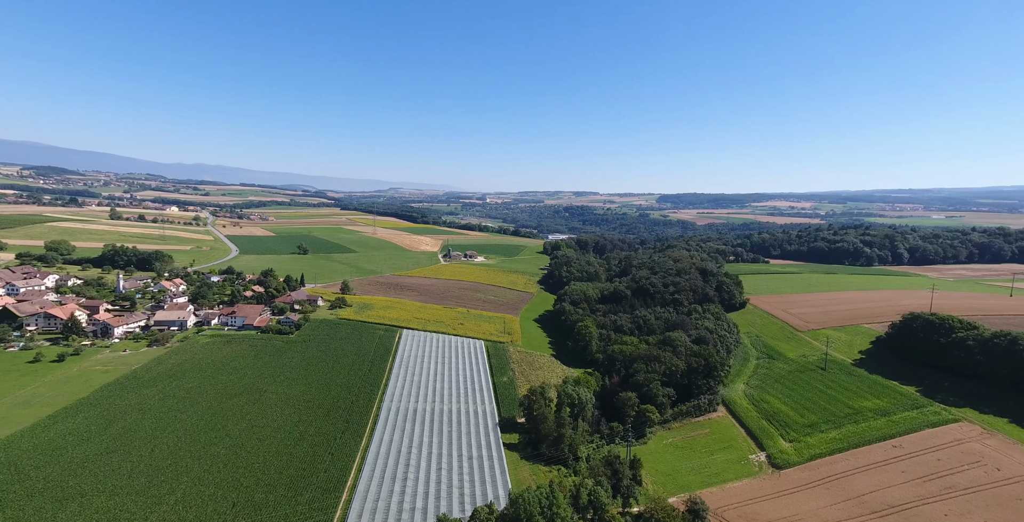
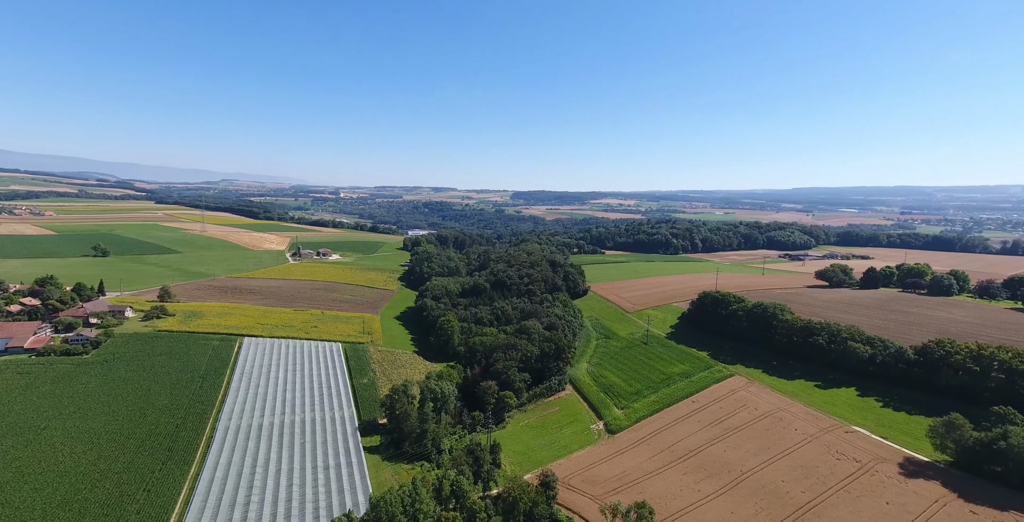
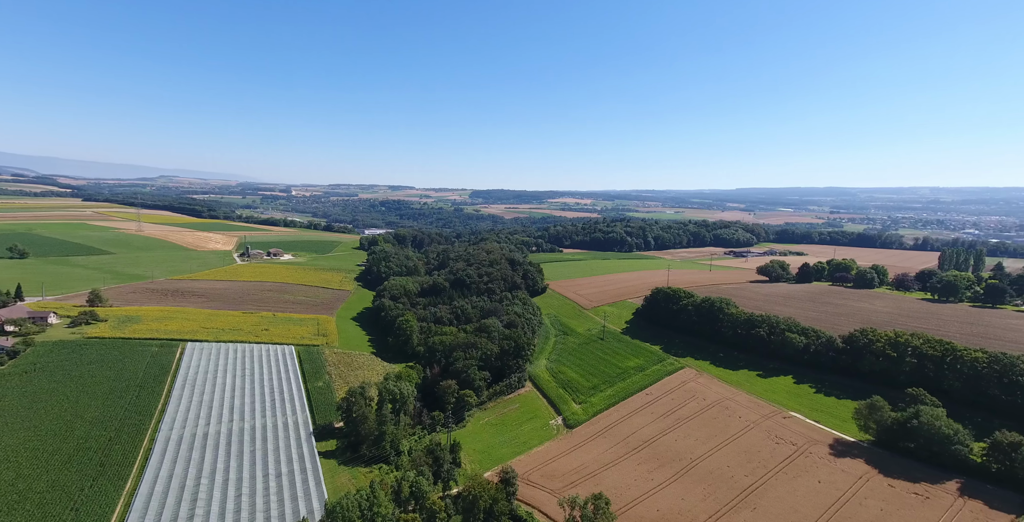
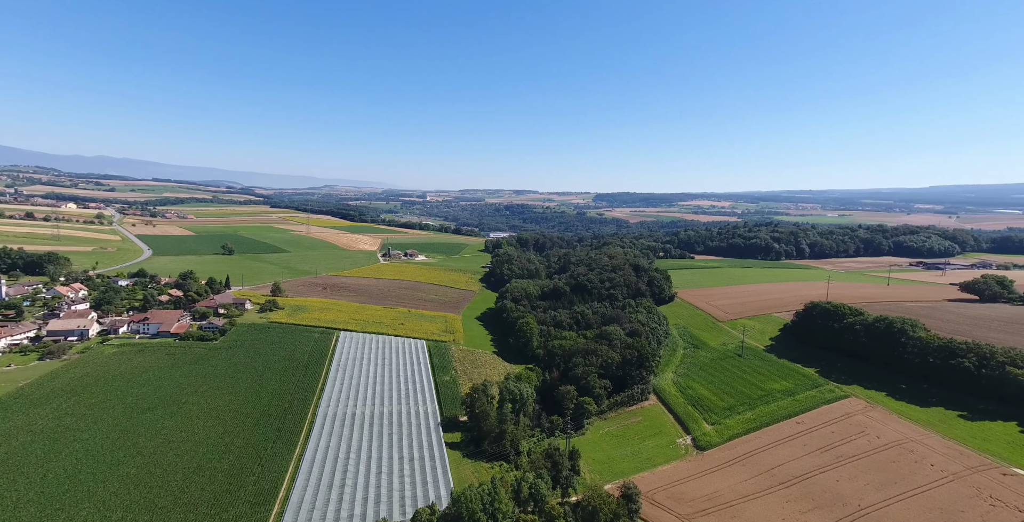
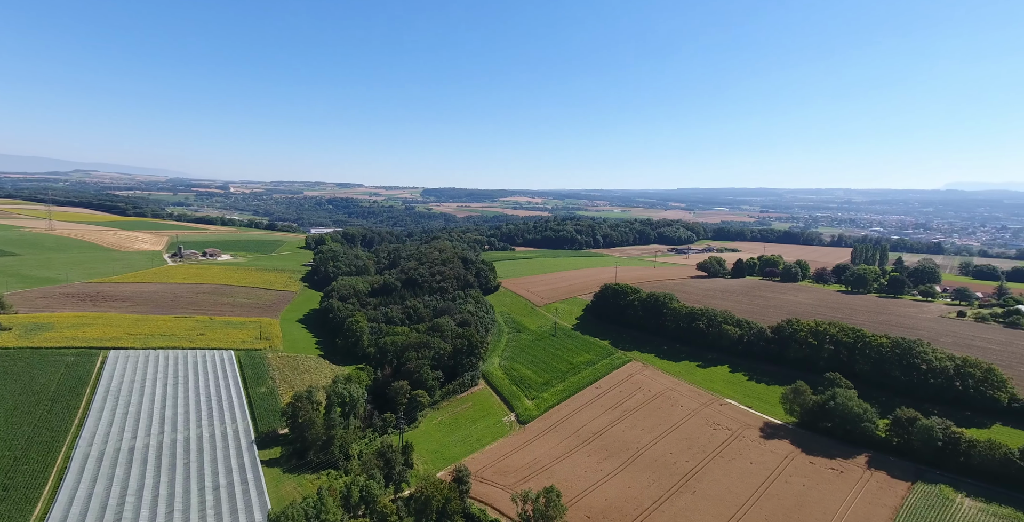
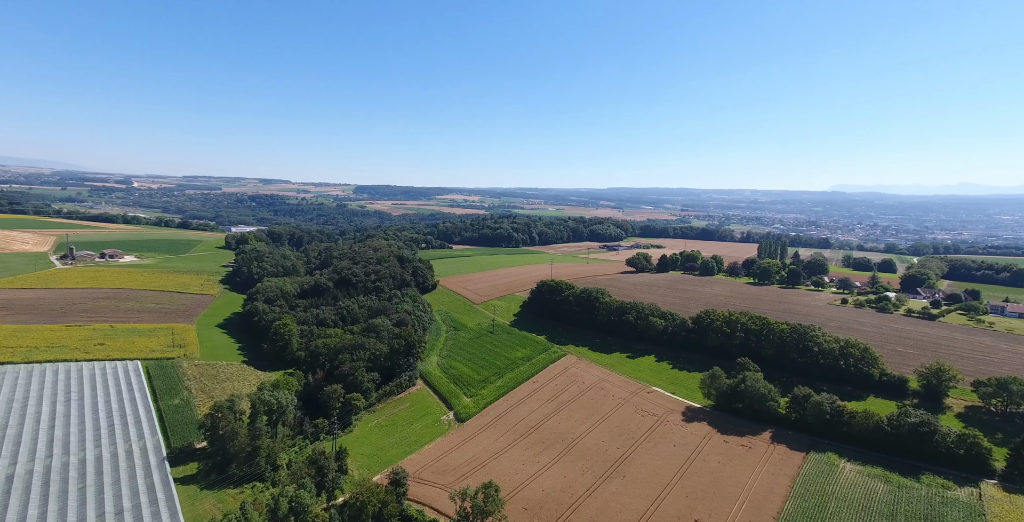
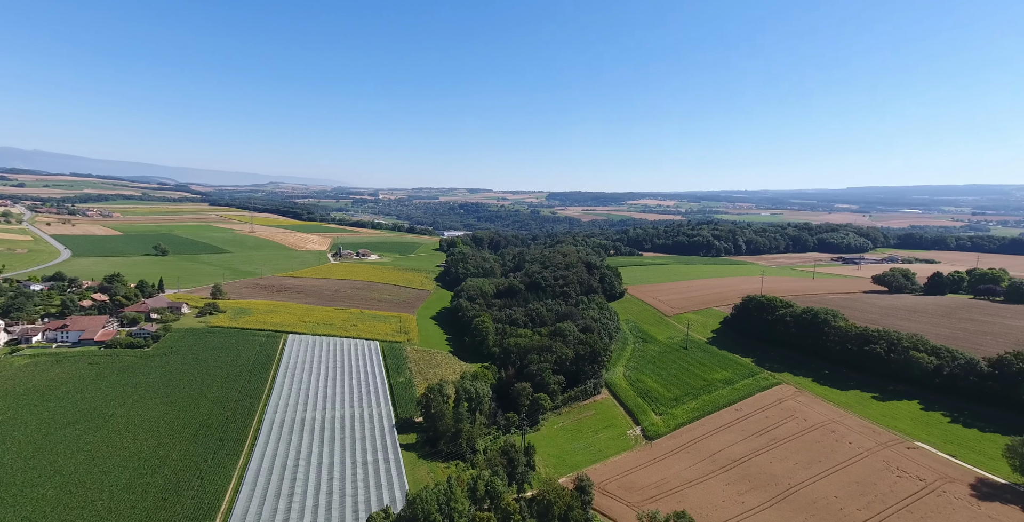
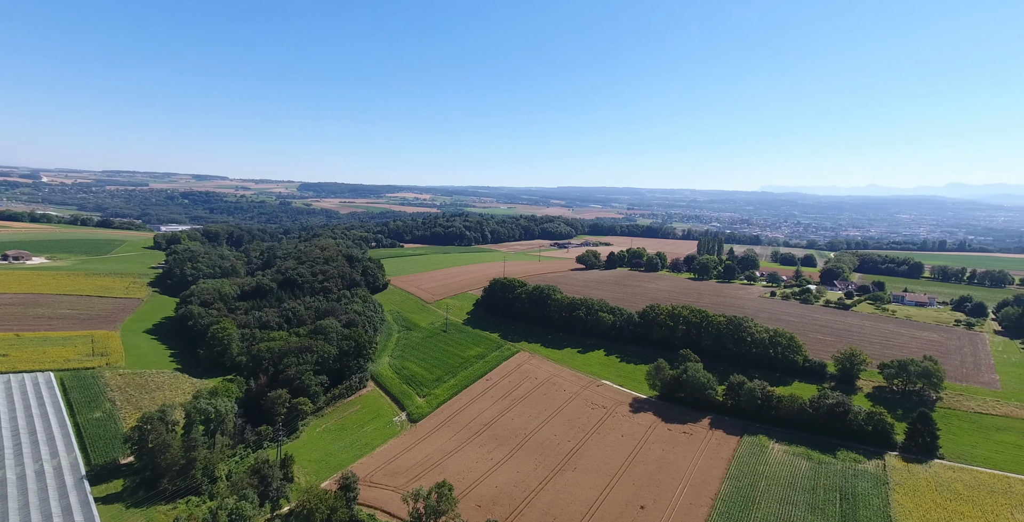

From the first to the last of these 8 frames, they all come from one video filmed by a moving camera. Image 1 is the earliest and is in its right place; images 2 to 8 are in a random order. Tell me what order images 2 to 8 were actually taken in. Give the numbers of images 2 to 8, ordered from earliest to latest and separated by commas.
4, 7, 2, 3, 5, 6, 8
